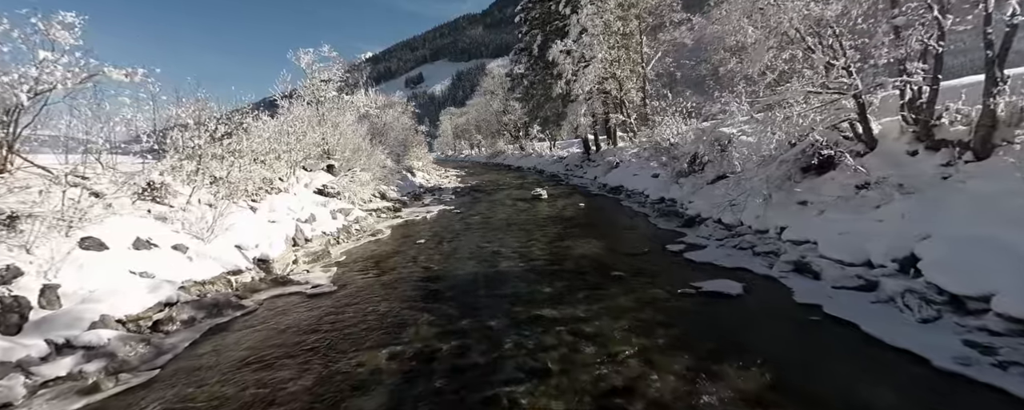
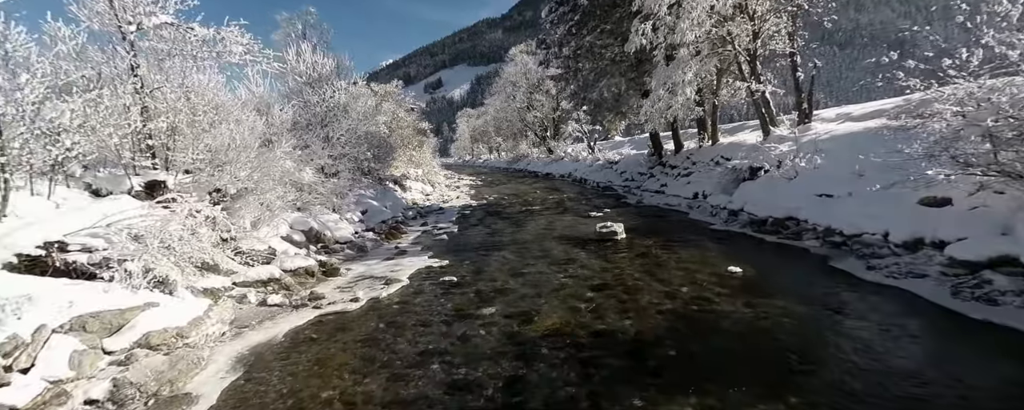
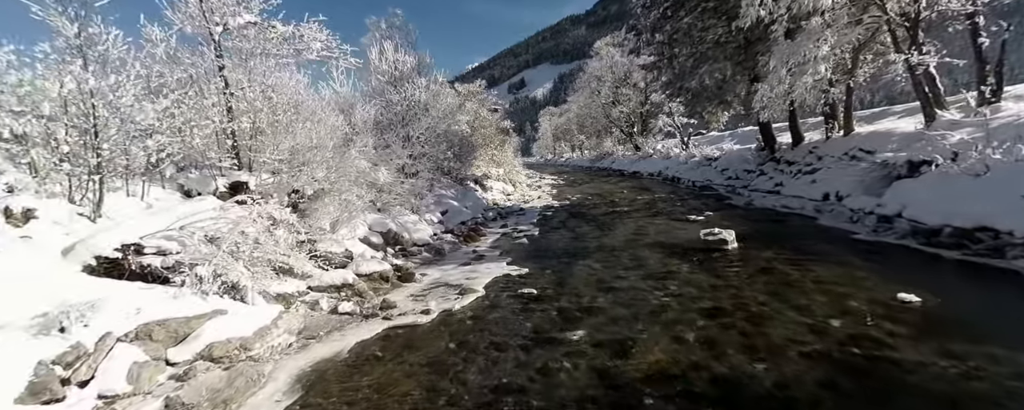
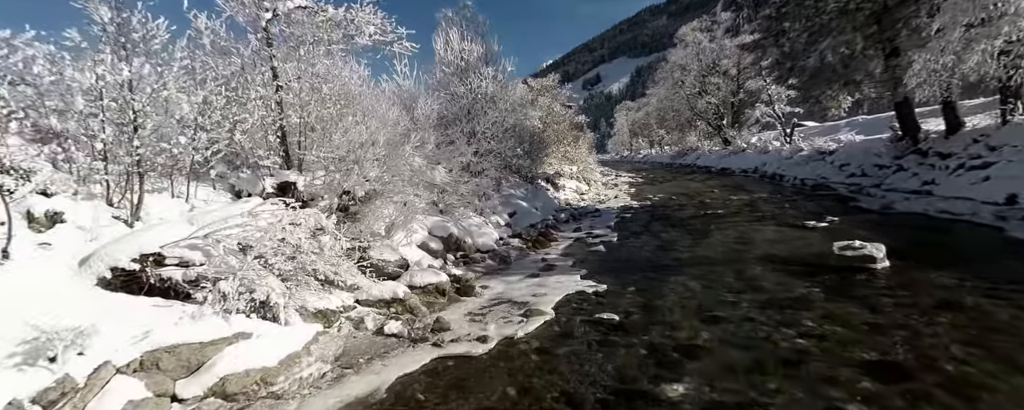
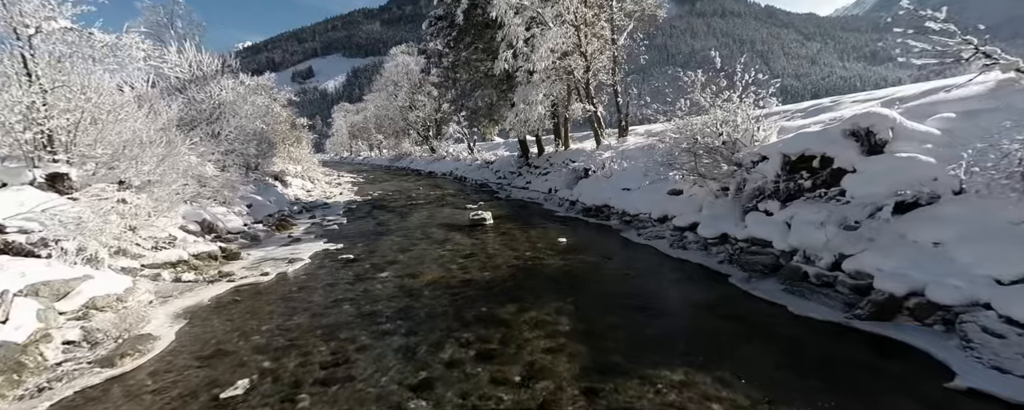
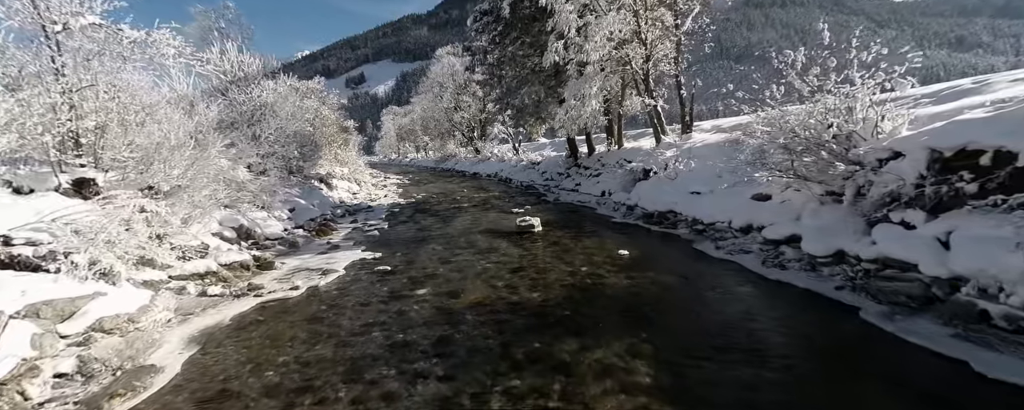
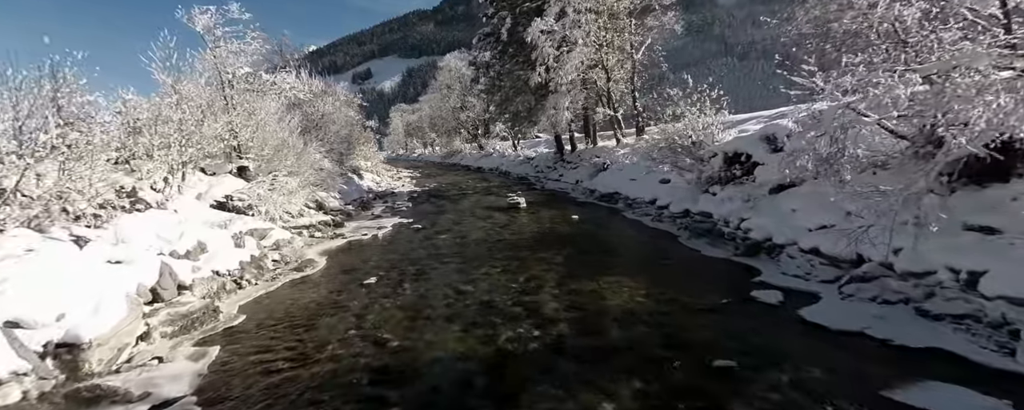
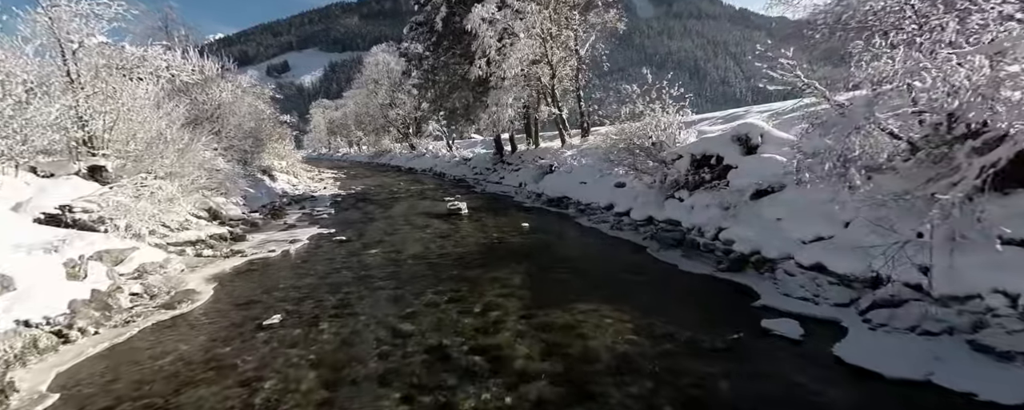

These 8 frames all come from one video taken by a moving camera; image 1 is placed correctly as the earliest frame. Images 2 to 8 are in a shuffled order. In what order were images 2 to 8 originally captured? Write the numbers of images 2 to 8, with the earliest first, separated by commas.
7, 8, 5, 6, 2, 3, 4
